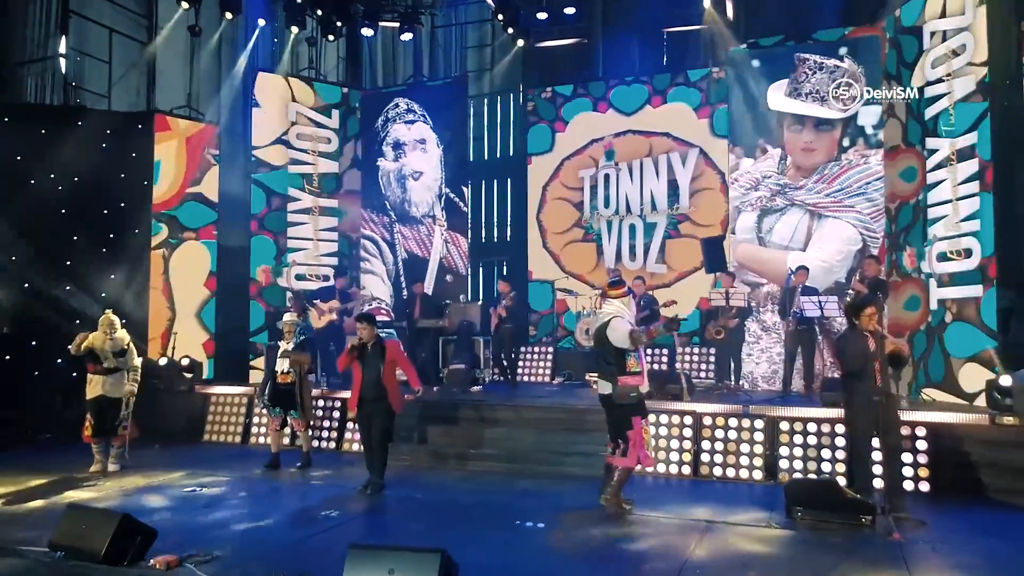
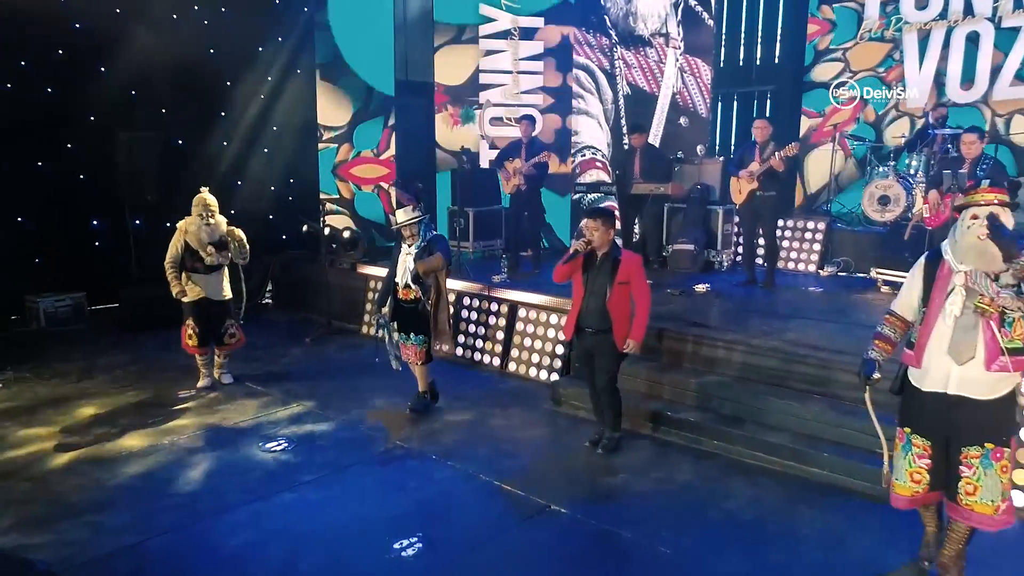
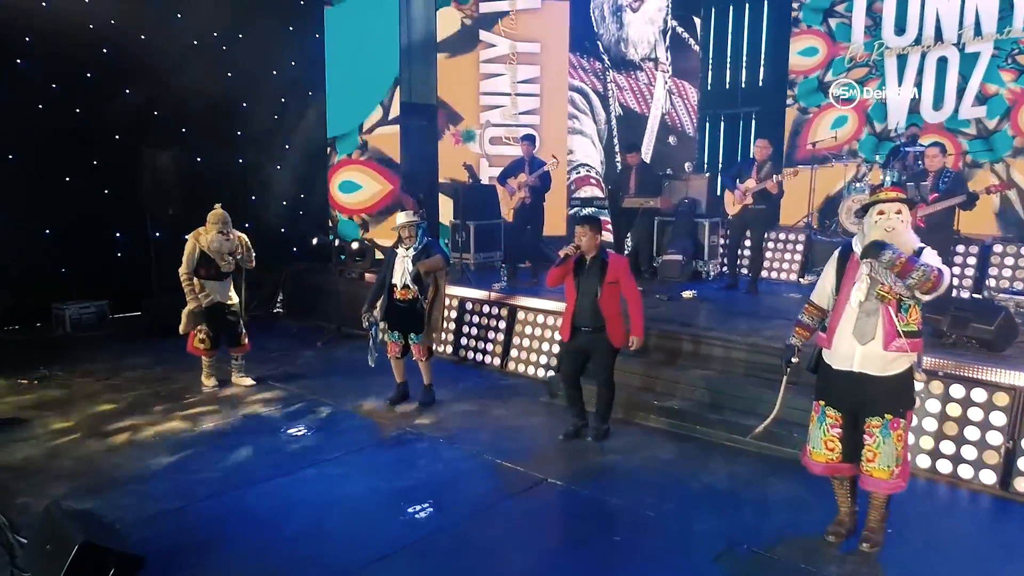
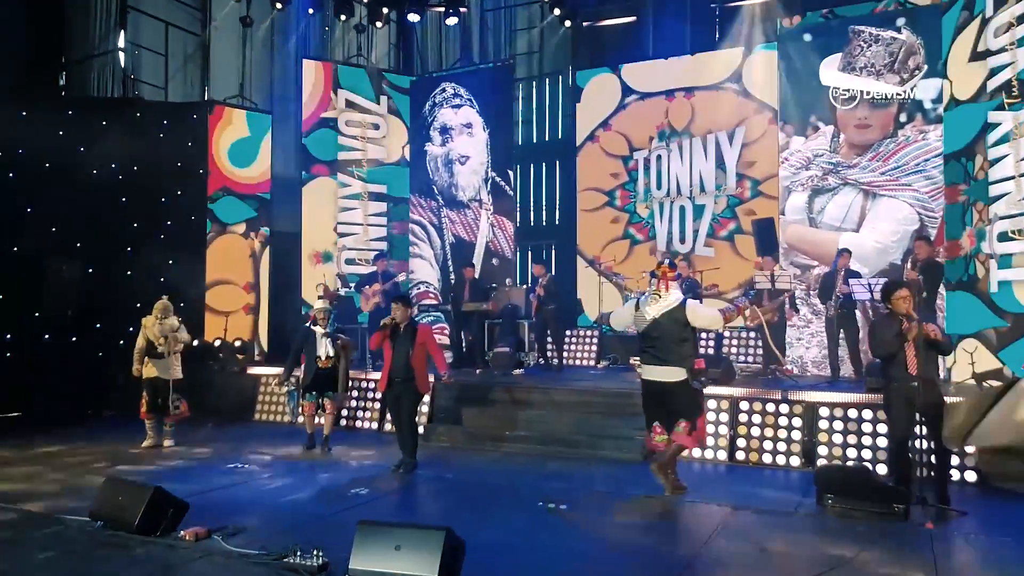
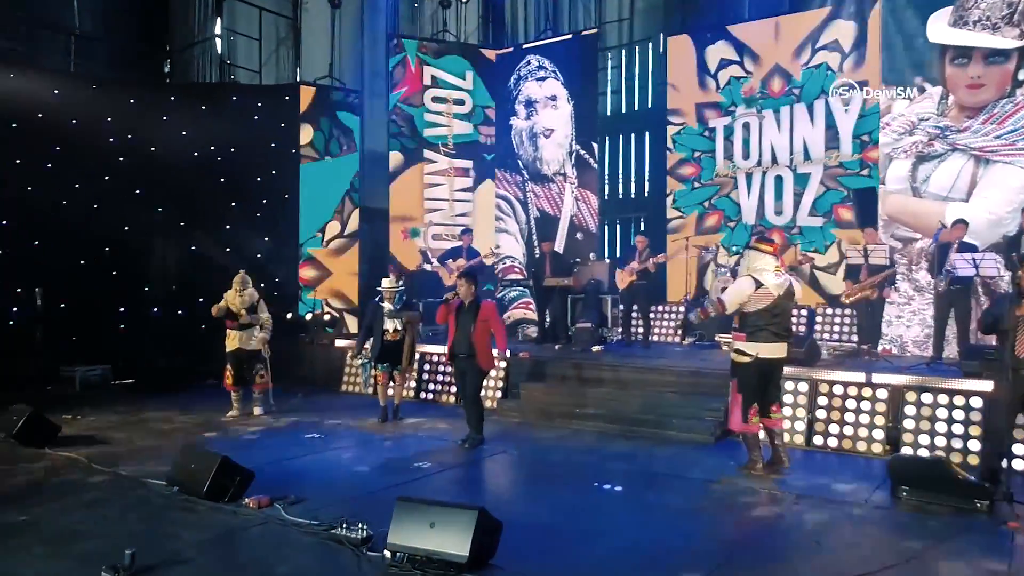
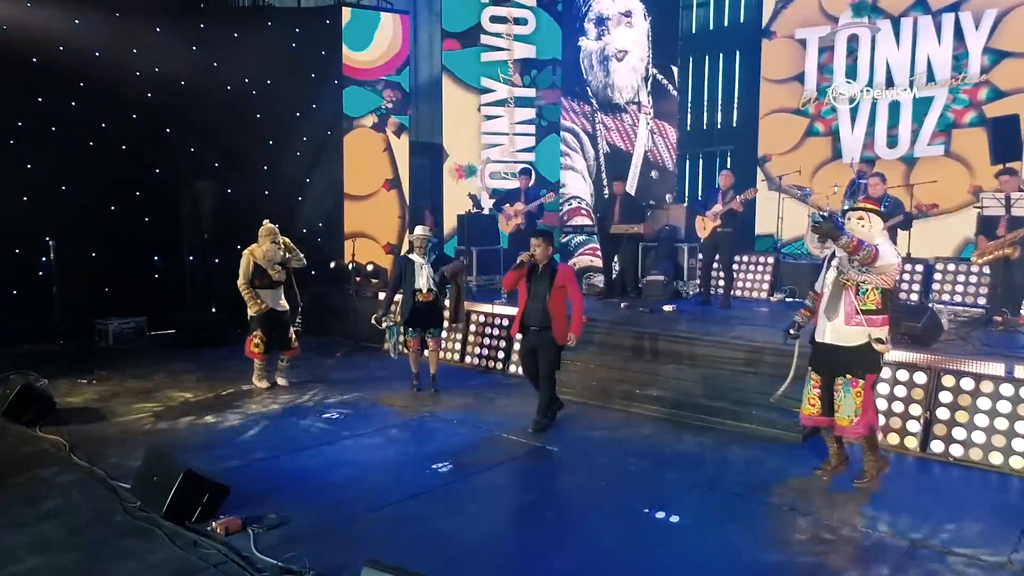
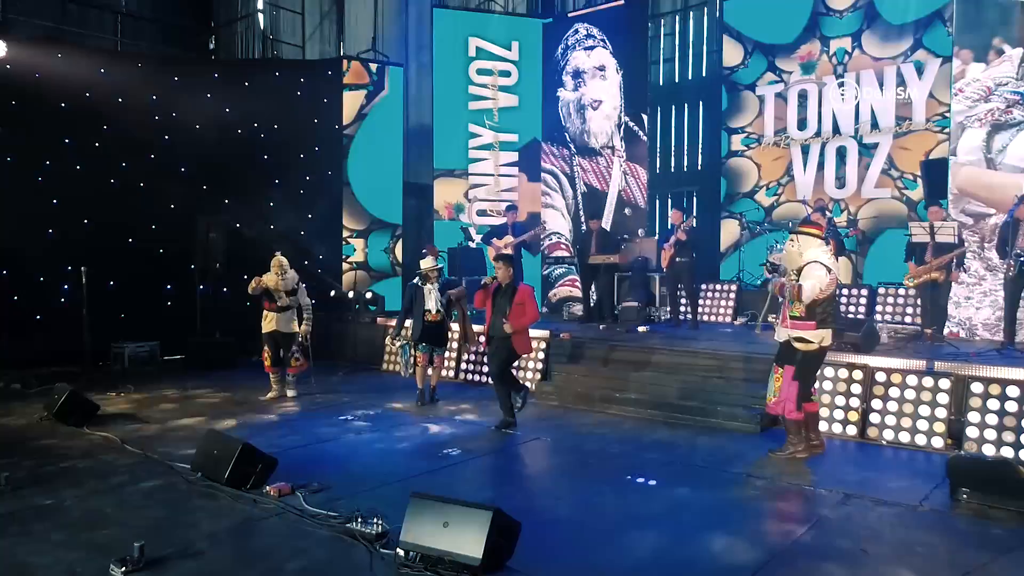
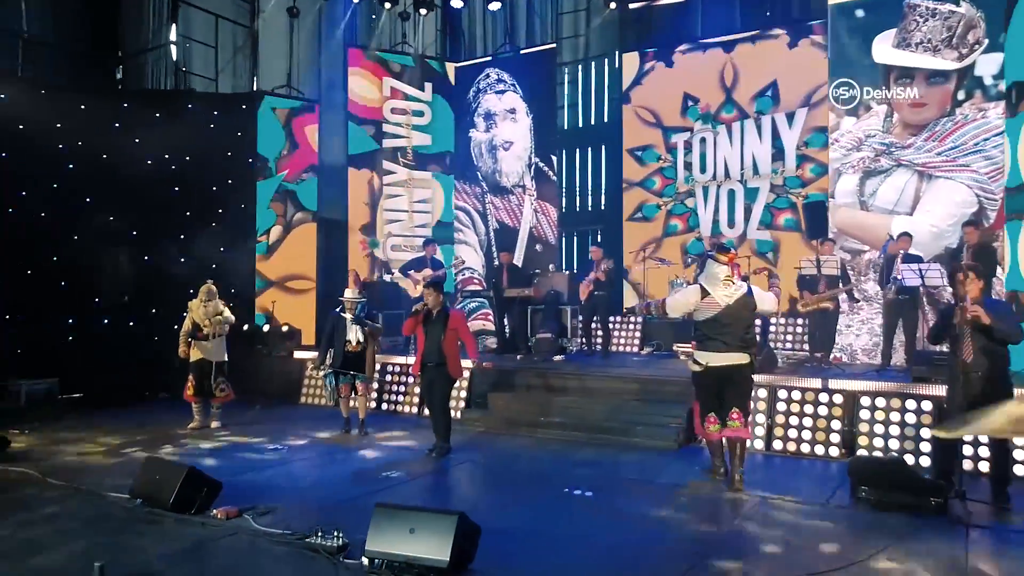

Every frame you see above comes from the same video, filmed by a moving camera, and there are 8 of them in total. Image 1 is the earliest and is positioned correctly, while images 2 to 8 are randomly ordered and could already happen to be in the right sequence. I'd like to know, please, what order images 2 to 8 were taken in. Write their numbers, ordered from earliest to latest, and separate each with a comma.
4, 8, 5, 7, 6, 3, 2
